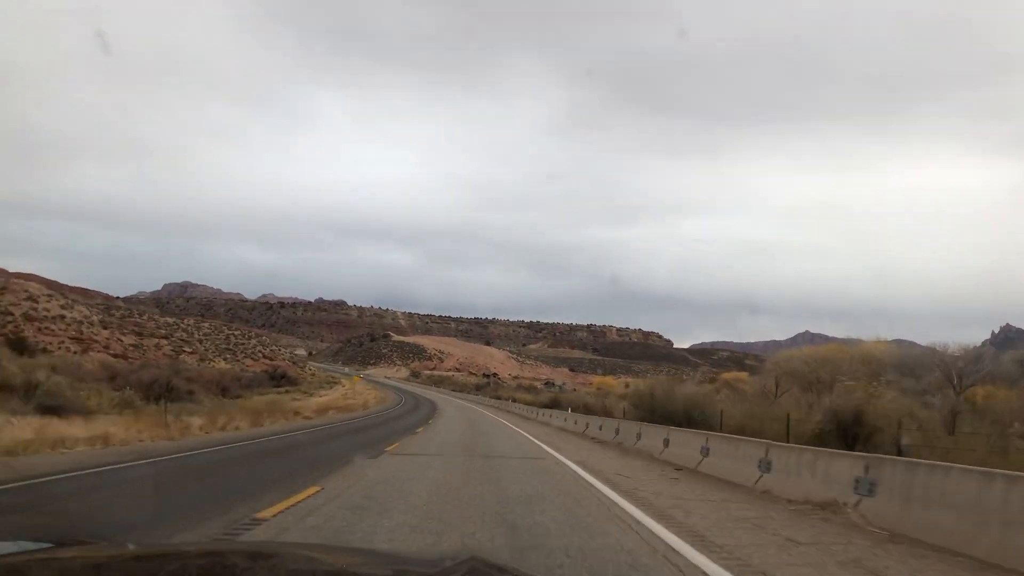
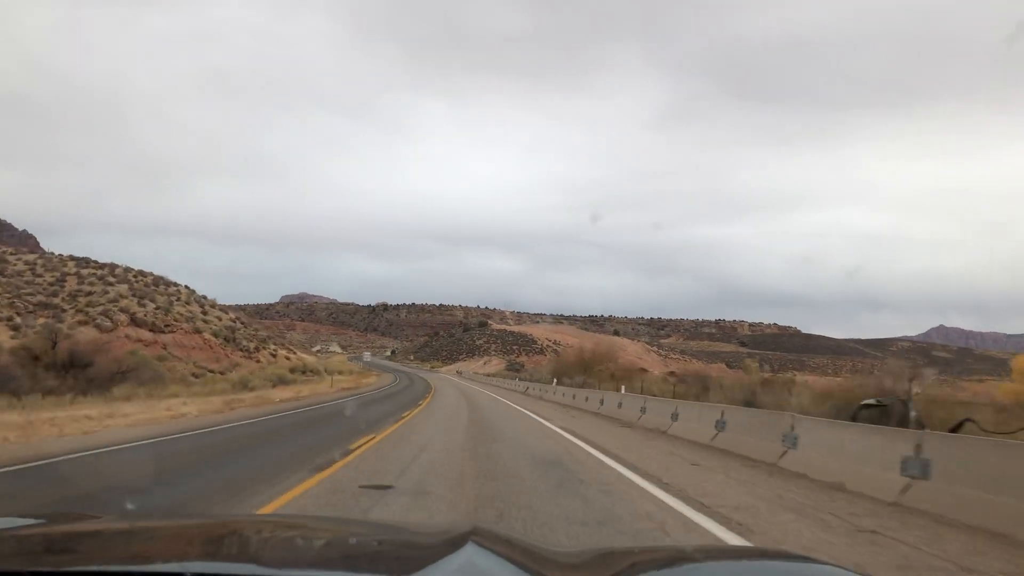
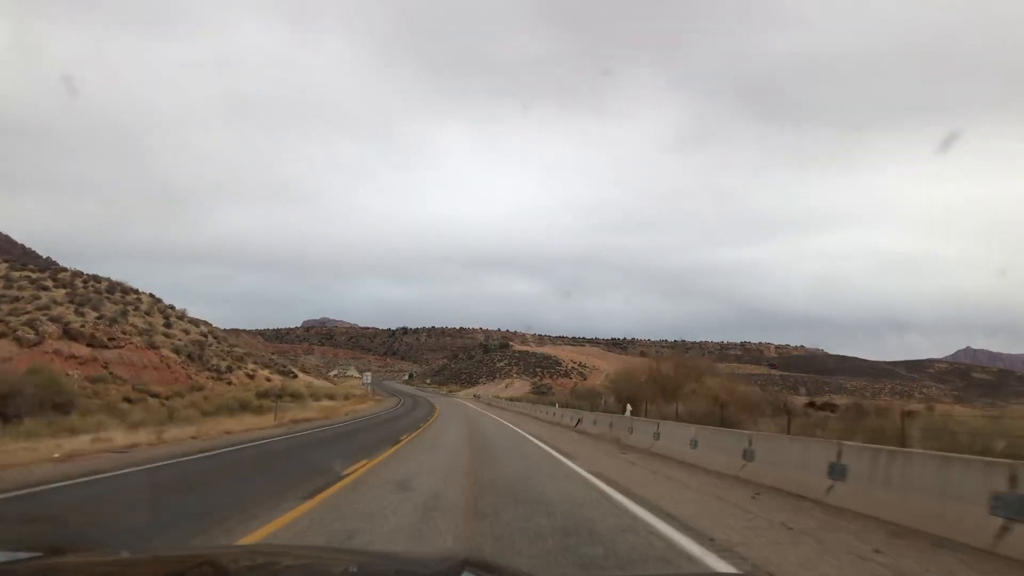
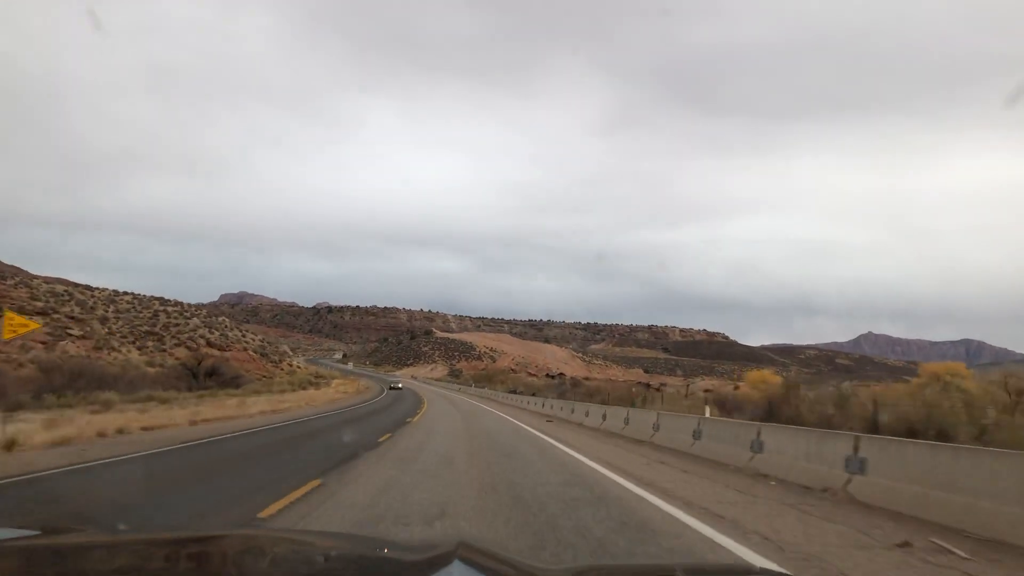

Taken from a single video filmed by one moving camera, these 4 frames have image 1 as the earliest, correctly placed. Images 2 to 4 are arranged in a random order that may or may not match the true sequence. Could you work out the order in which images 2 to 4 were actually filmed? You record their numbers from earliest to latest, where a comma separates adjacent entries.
4, 2, 3
